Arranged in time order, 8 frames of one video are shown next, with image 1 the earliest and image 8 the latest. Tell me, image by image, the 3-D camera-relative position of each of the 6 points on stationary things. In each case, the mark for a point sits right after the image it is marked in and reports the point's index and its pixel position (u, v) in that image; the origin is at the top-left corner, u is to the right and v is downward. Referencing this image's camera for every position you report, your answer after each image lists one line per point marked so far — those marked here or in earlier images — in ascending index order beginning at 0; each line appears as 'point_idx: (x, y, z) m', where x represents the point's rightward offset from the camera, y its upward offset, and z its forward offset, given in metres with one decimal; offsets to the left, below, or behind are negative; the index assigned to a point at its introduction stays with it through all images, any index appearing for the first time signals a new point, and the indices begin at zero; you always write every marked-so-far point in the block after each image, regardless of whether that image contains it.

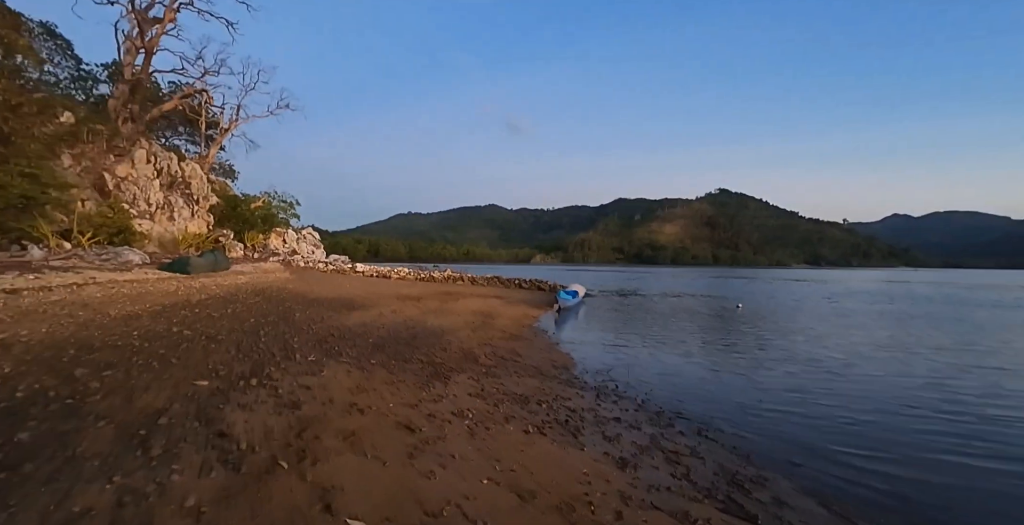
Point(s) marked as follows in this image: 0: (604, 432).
0: (+1.4, -2.5, +6.3) m
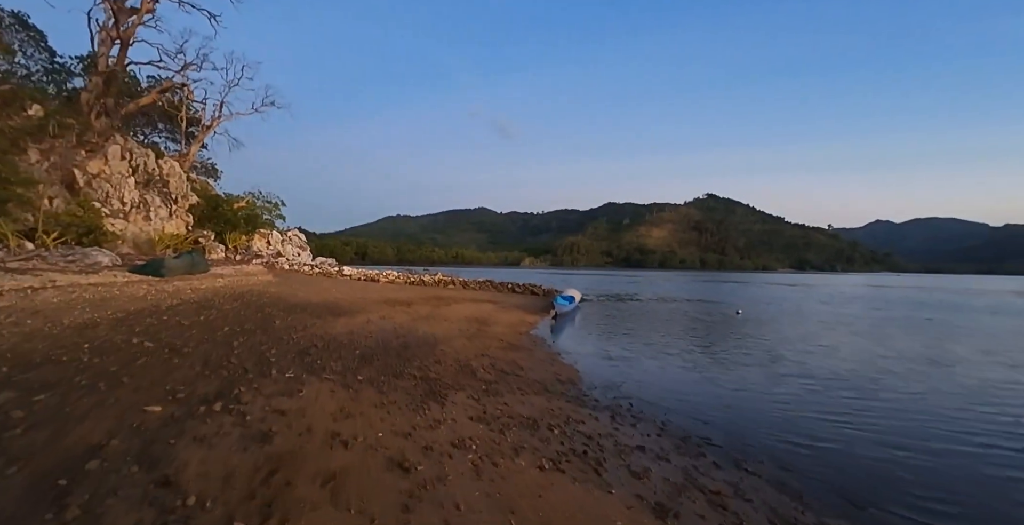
0: (+1.5, -2.5, +5.4) m
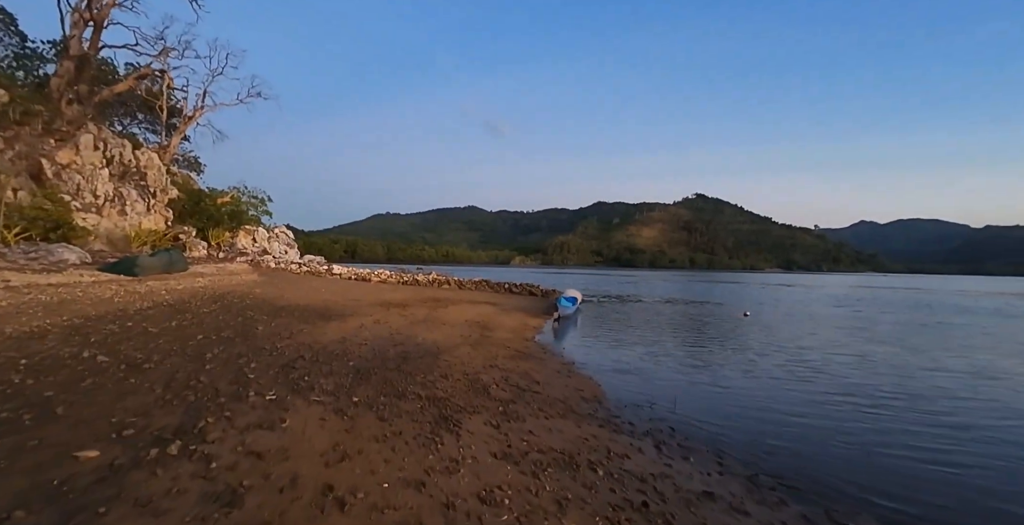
0: (+1.9, -2.6, +4.3) m
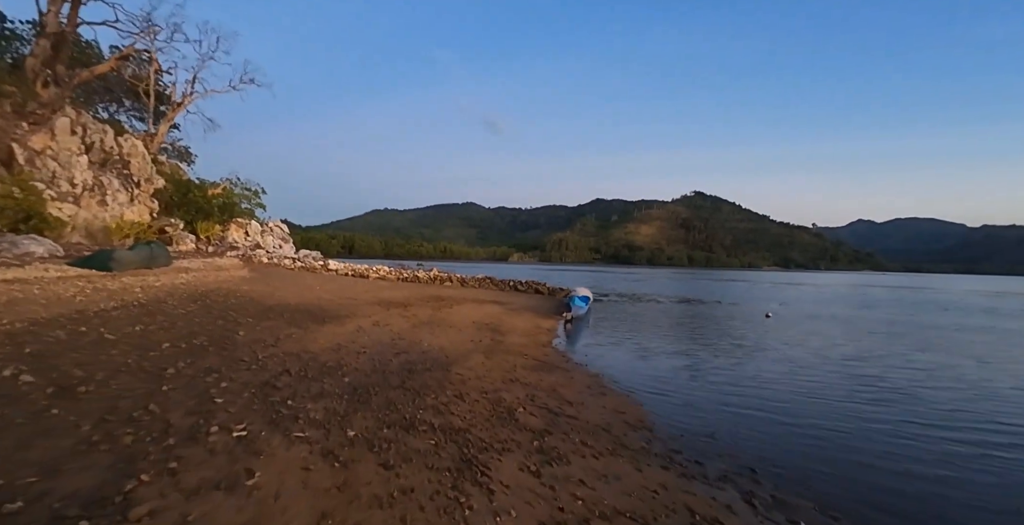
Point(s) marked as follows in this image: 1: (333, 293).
0: (+2.4, -2.6, +2.8) m
1: (-8.2, -1.4, +19.8) m
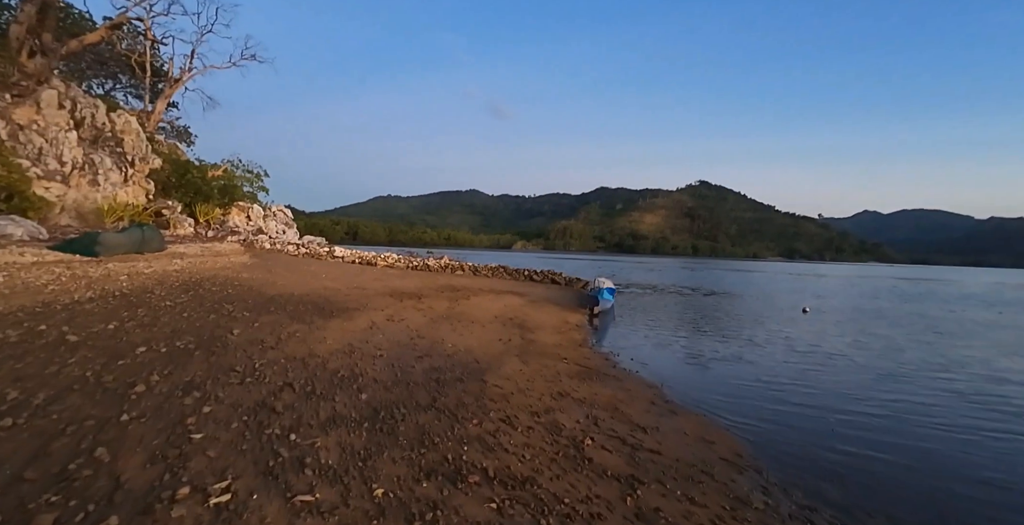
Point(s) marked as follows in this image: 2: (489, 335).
0: (+3.2, -2.6, +1.2) m
1: (-7.2, -0.8, +18.2) m
2: (-0.6, -2.0, +11.8) m
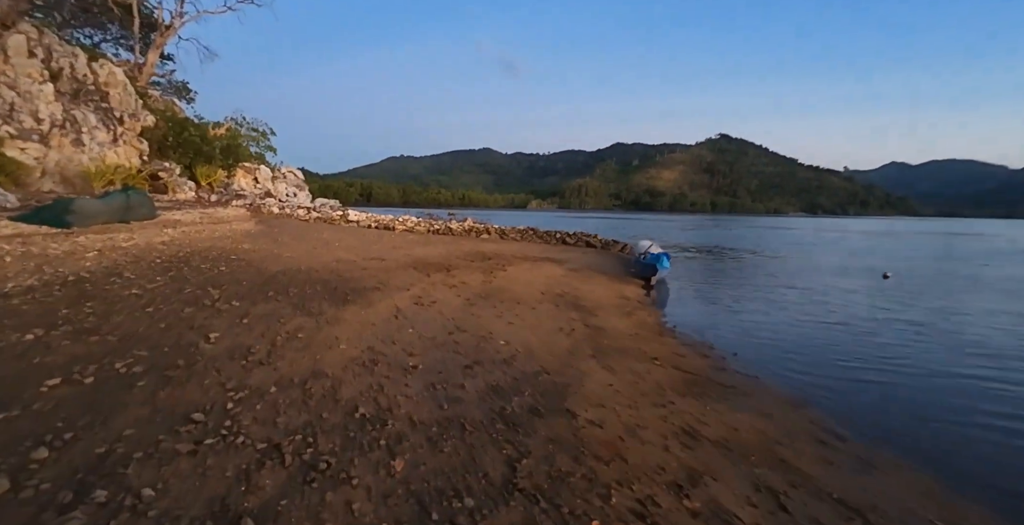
0: (+4.2, -2.8, -1.3) m
1: (-5.7, +0.4, +15.8) m
2: (+0.7, -1.3, +9.3) m
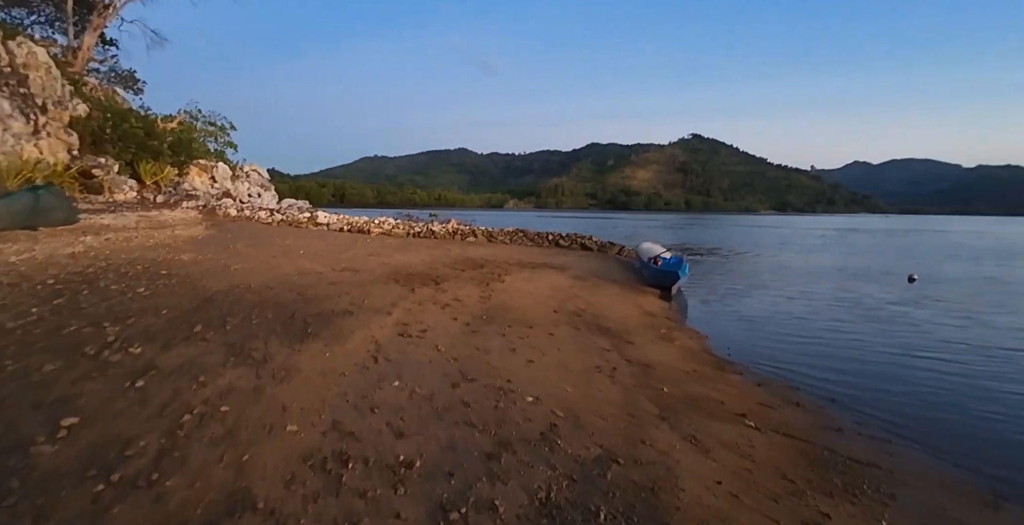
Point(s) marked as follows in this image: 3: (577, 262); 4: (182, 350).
0: (+5.1, -3.0, -3.4) m
1: (-5.8, 0.0, +13.3) m
2: (+1.0, -1.5, +7.1) m
3: (+2.8, 0.0, +18.5) m
4: (-4.4, -1.1, +5.8) m
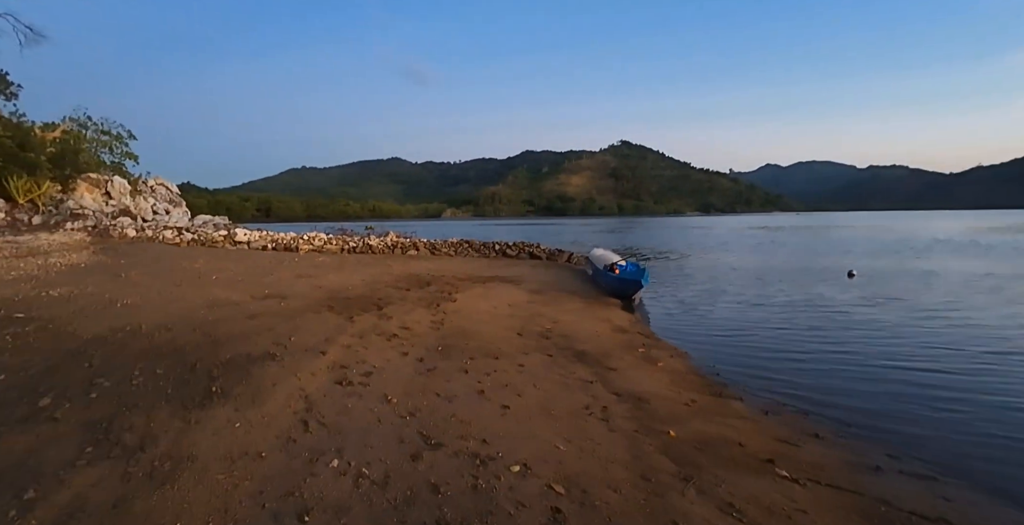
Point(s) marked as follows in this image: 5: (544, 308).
0: (+6.1, -2.9, -3.9) m
1: (-7.0, -0.7, +11.2) m
2: (+0.6, -1.8, +6.0) m
3: (+0.8, -0.4, +17.5) m
4: (-4.6, -1.6, +4.0) m
5: (+0.8, -1.2, +11.6) m
